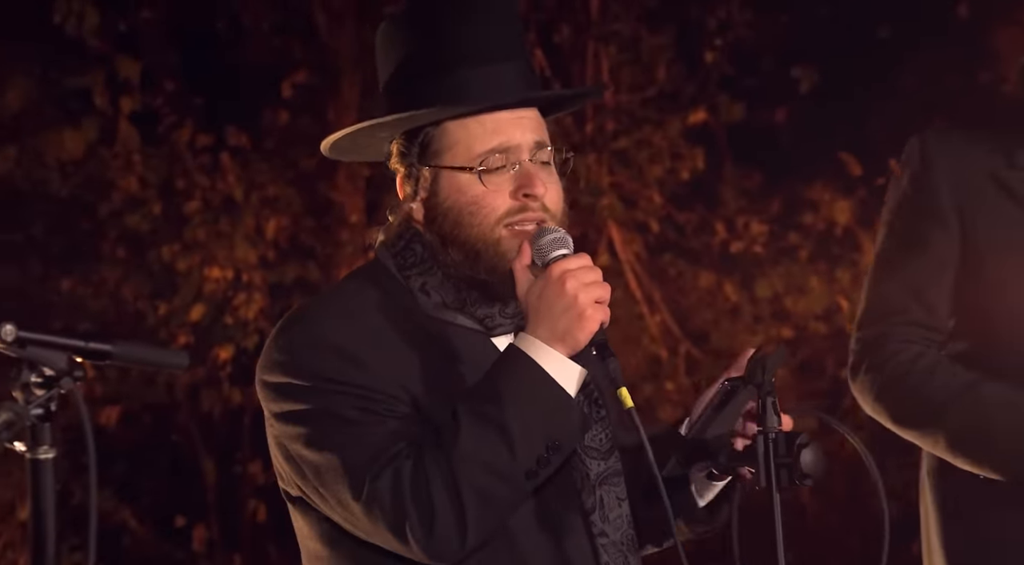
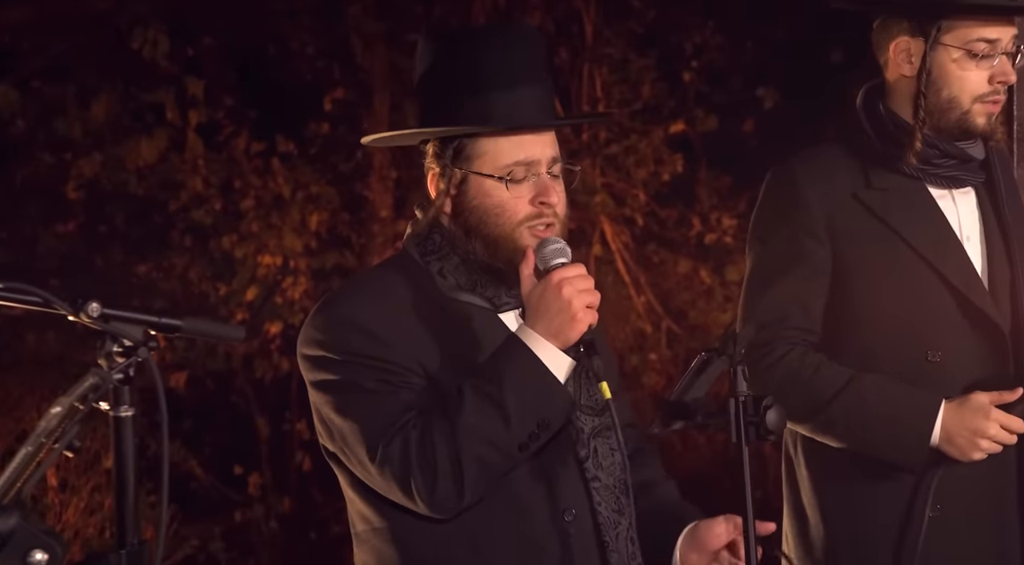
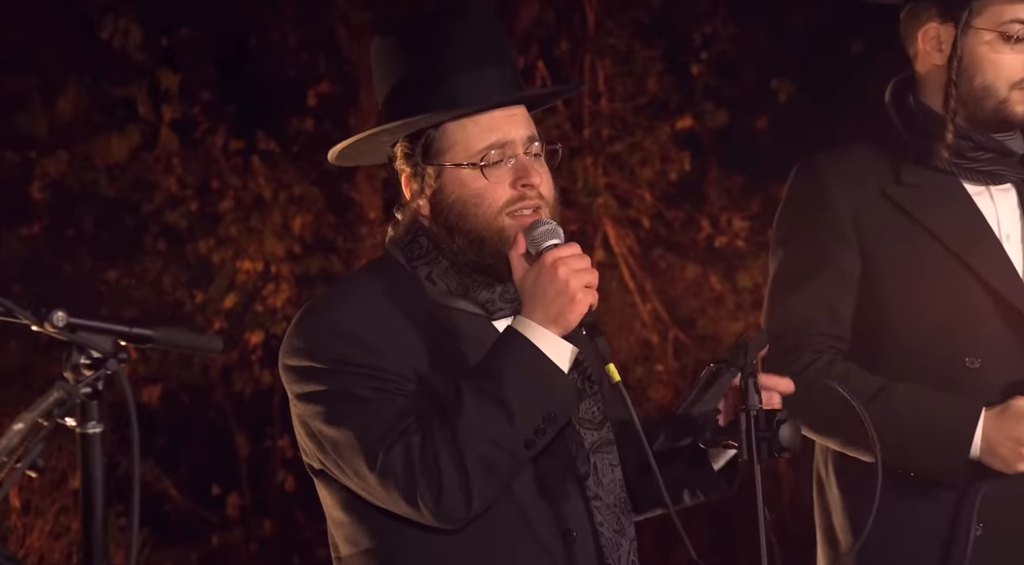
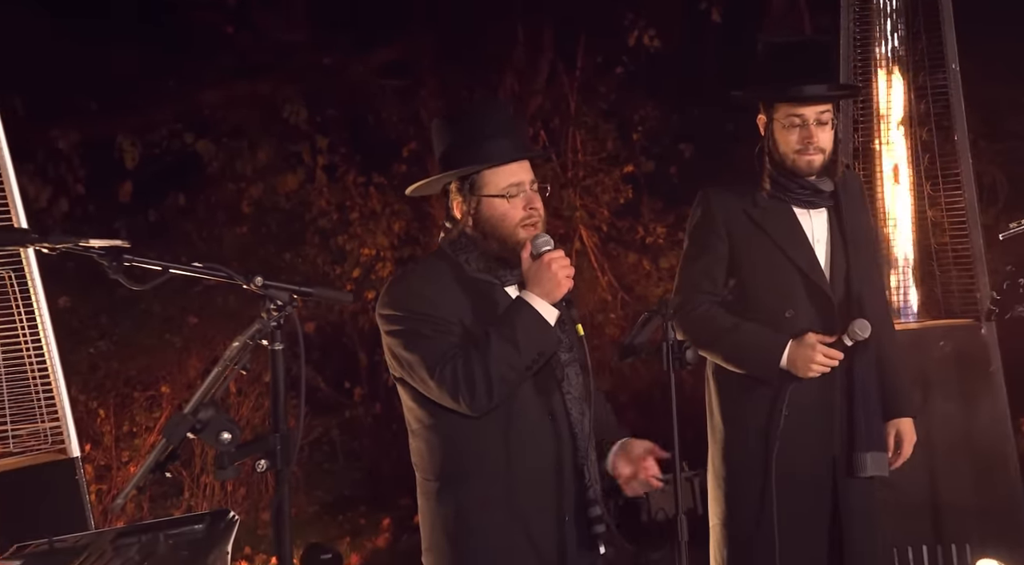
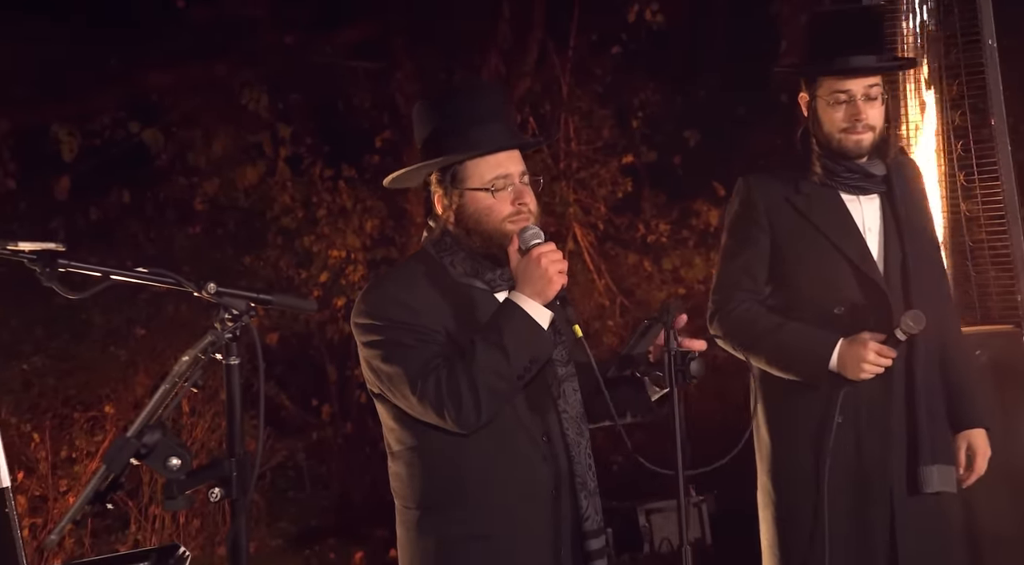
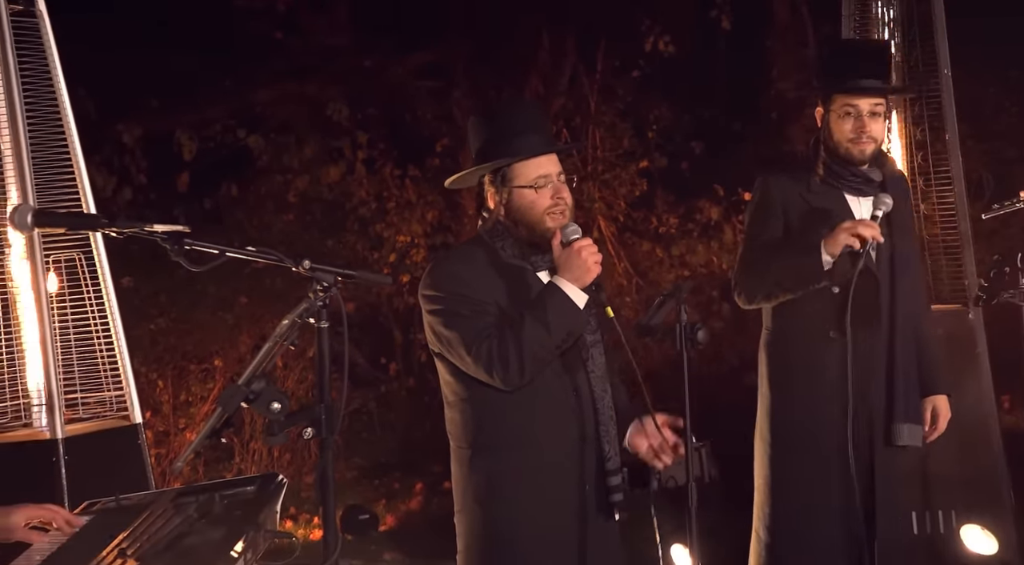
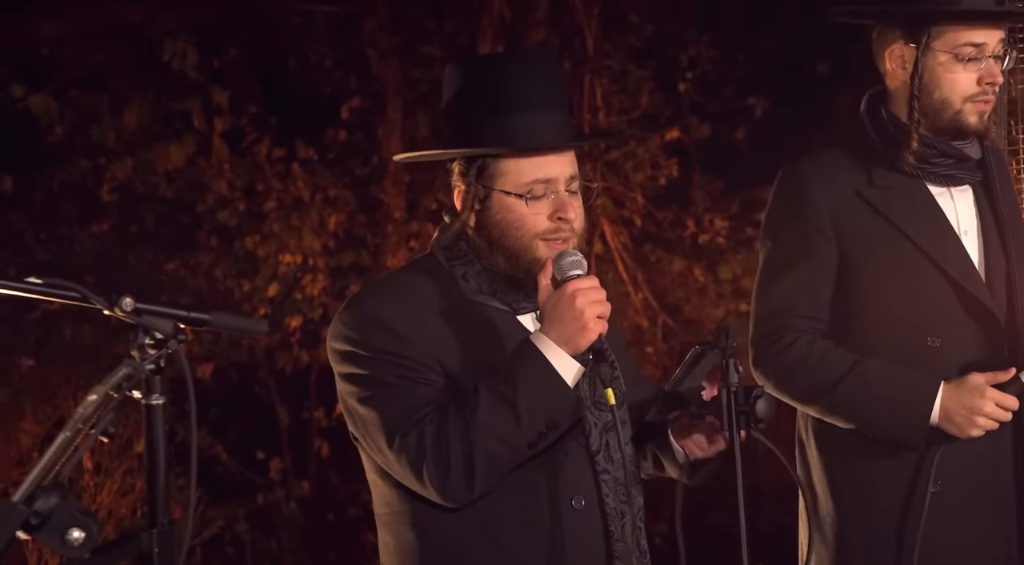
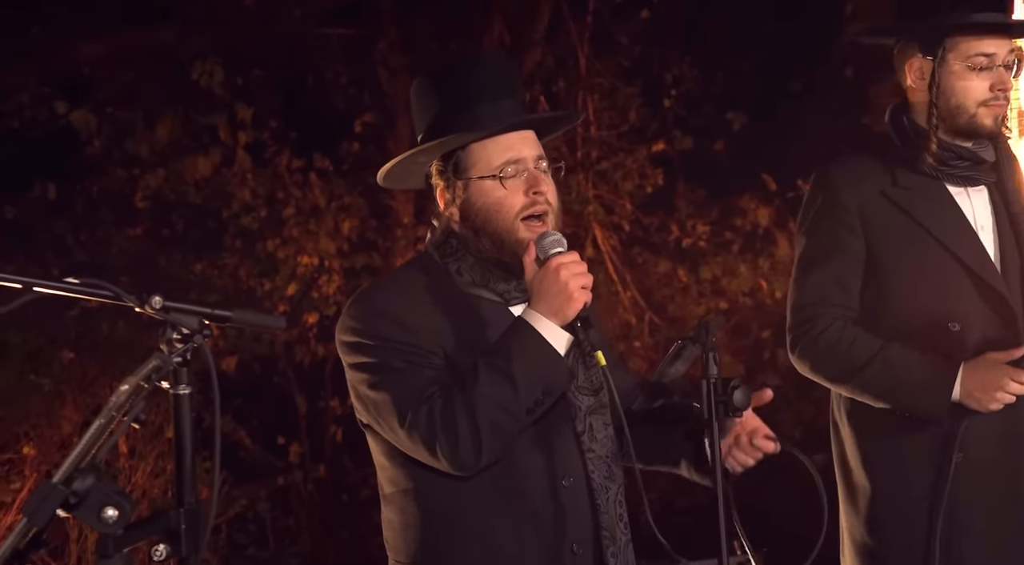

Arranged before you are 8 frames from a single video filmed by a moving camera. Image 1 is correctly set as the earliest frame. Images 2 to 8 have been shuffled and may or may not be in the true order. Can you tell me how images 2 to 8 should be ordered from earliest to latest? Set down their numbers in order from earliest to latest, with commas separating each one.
3, 2, 7, 8, 5, 4, 6
